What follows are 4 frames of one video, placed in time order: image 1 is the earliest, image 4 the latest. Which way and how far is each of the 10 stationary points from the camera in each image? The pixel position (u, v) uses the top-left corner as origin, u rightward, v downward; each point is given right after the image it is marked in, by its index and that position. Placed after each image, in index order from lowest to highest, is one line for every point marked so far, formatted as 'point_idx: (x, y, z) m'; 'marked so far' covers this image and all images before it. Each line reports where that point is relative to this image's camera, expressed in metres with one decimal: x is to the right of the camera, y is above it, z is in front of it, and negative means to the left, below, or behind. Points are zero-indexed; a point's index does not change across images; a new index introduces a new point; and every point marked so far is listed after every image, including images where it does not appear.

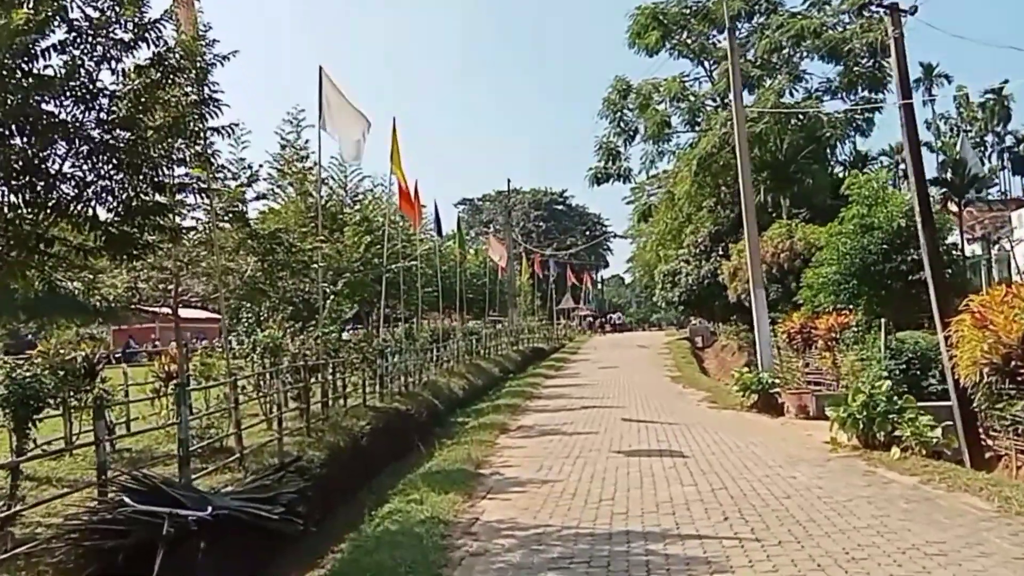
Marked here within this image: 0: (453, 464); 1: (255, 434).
0: (-0.9, -2.6, +11.8) m
1: (-3.9, -2.2, +12.0) m
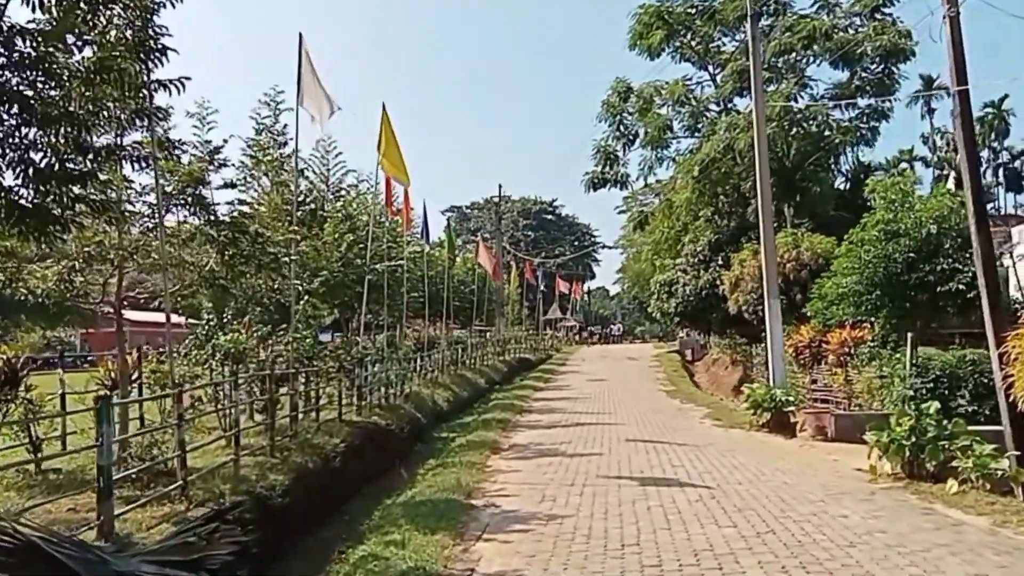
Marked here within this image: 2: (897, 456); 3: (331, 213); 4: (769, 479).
0: (-1.0, -2.6, +10.2) m
1: (-3.9, -2.1, +10.4) m
2: (+5.2, -2.3, +10.8) m
3: (-4.2, +1.7, +18.7) m
4: (+3.4, -2.5, +10.7) m
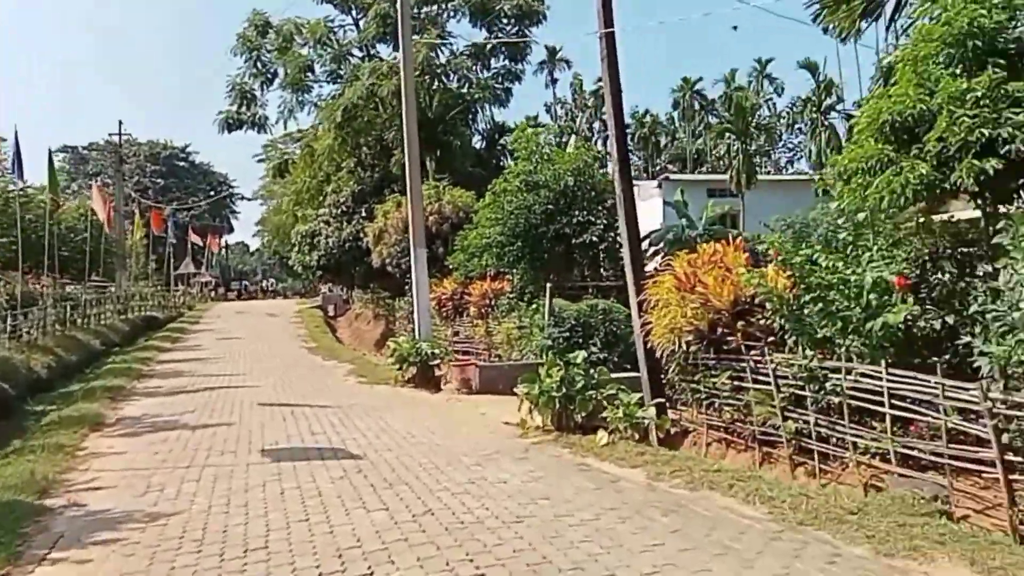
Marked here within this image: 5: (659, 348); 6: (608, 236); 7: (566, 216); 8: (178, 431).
0: (-4.9, -1.9, +7.6) m
1: (-7.6, -1.5, +6.6) m
2: (+0.5, -1.6, +10.7) m
3: (-11.3, +2.8, +13.8) m
4: (-1.1, -1.9, +9.9) m
5: (+2.0, -0.8, +11.1) m
6: (+2.2, +1.2, +18.1) m
7: (+1.2, +1.6, +18.0) m
8: (-4.6, -2.0, +11.2) m
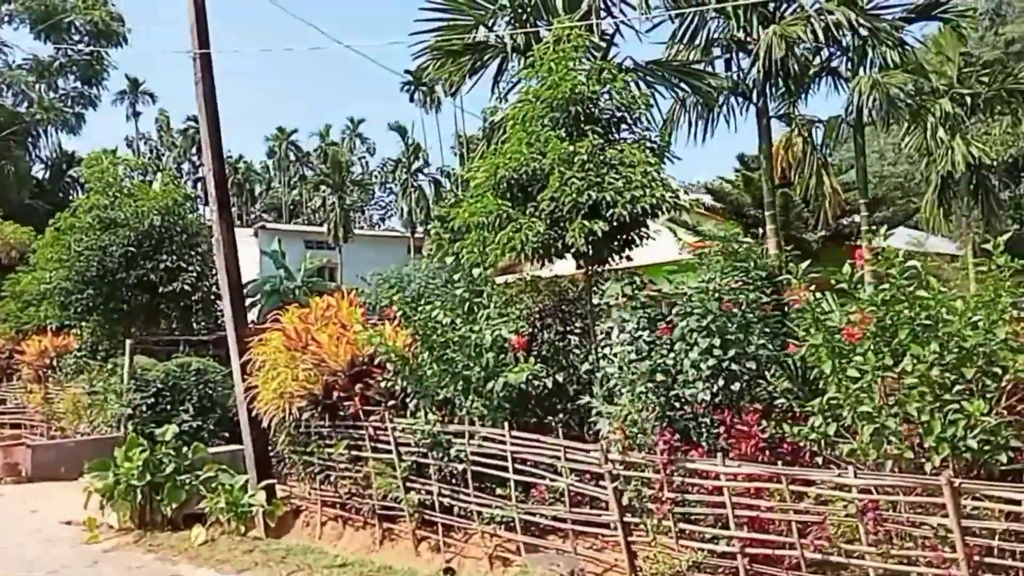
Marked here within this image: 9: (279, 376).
0: (-7.3, -2.3, +3.2) m
1: (-9.3, -1.7, +1.0) m
2: (-4.0, -2.2, +8.4) m
3: (-15.9, +2.2, +5.9) m
4: (-5.1, -2.4, +6.9) m
5: (-2.9, -1.5, +9.6) m
6: (-6.1, +0.1, +15.9) m
7: (-6.8, +0.5, +15.4) m
8: (-8.8, -2.6, +6.5) m
9: (-2.6, -1.0, +9.0) m
